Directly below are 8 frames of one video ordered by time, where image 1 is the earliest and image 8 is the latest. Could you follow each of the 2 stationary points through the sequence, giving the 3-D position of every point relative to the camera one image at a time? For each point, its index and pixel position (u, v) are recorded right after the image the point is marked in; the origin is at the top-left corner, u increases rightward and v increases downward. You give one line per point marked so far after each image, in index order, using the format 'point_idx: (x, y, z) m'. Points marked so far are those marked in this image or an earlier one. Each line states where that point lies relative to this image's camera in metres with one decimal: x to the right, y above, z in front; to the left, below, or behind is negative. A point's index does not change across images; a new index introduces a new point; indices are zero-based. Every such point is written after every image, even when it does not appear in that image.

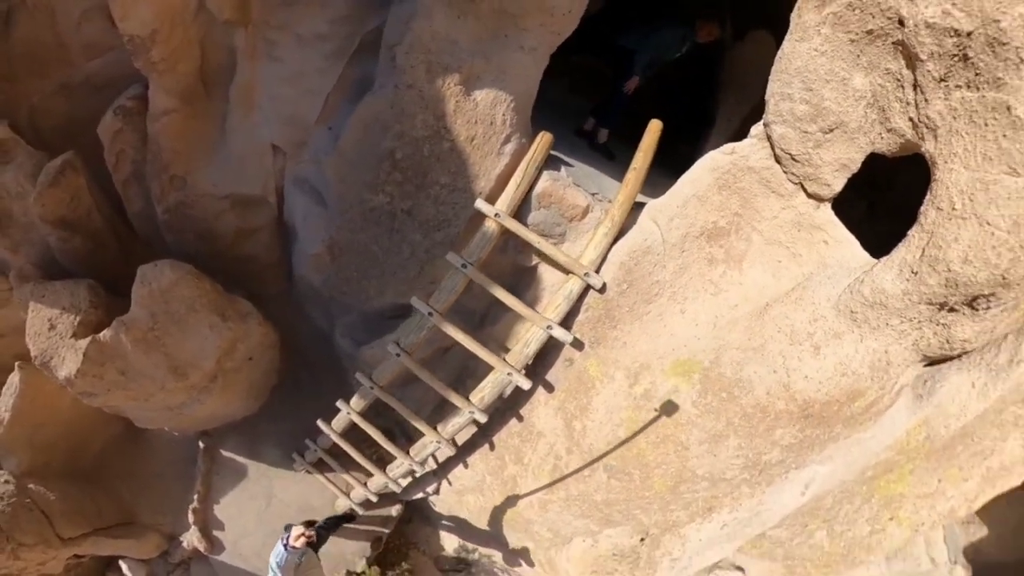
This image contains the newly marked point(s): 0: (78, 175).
0: (-1.8, +0.4, +2.0) m
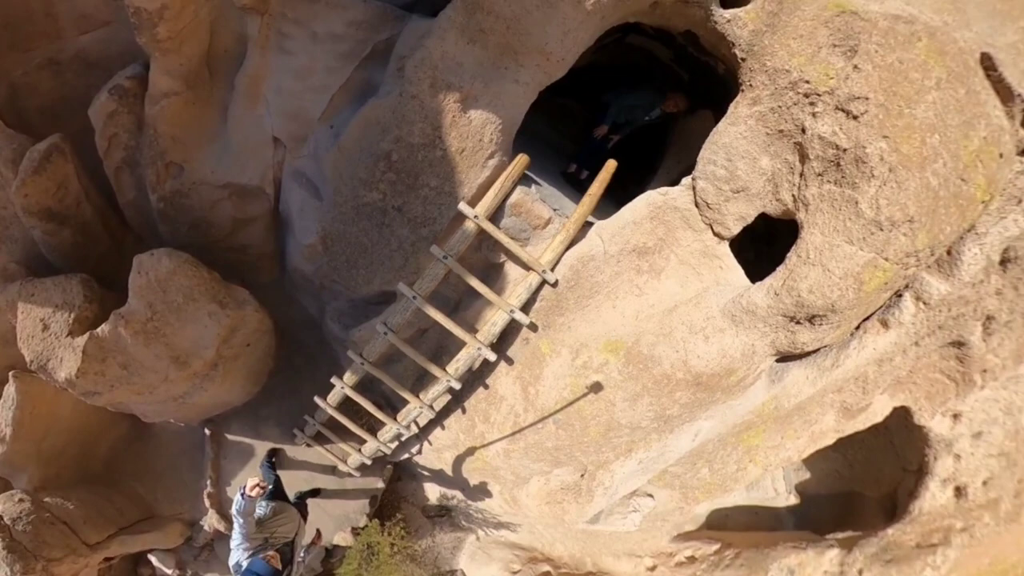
0: (-1.8, +0.5, +1.9) m
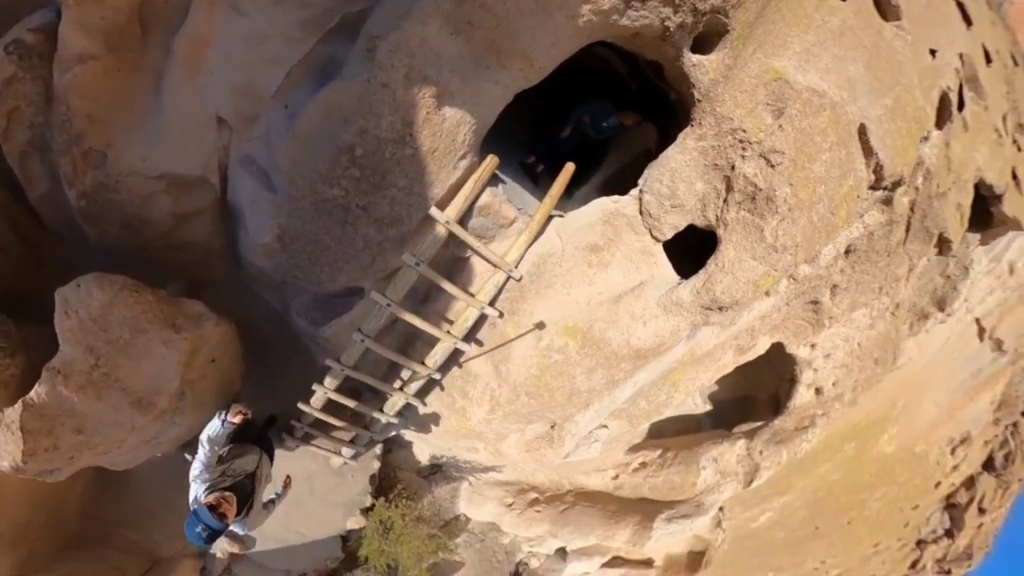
0: (-1.6, +0.4, +1.3) m
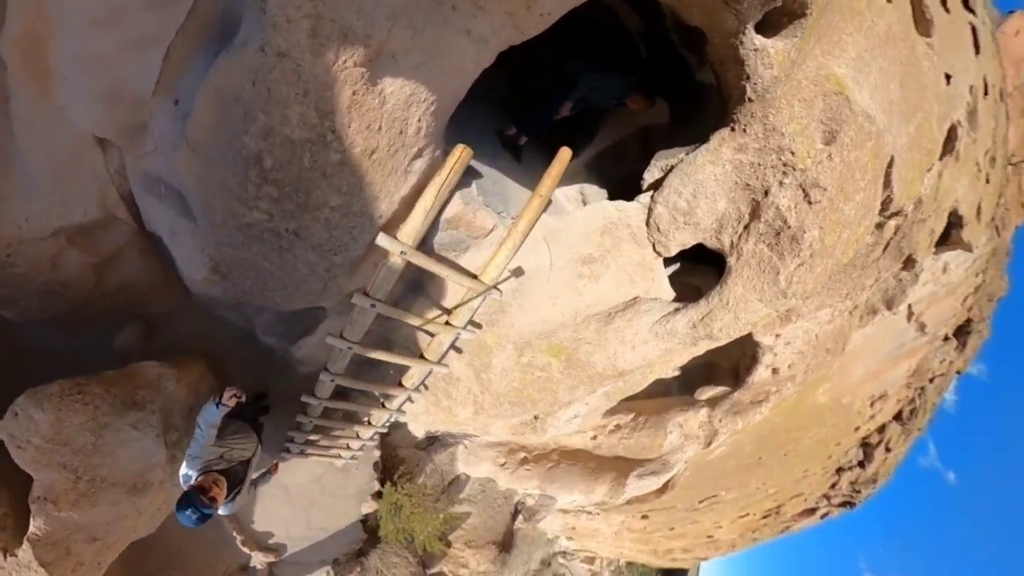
0: (-1.6, -0.1, +1.1) m
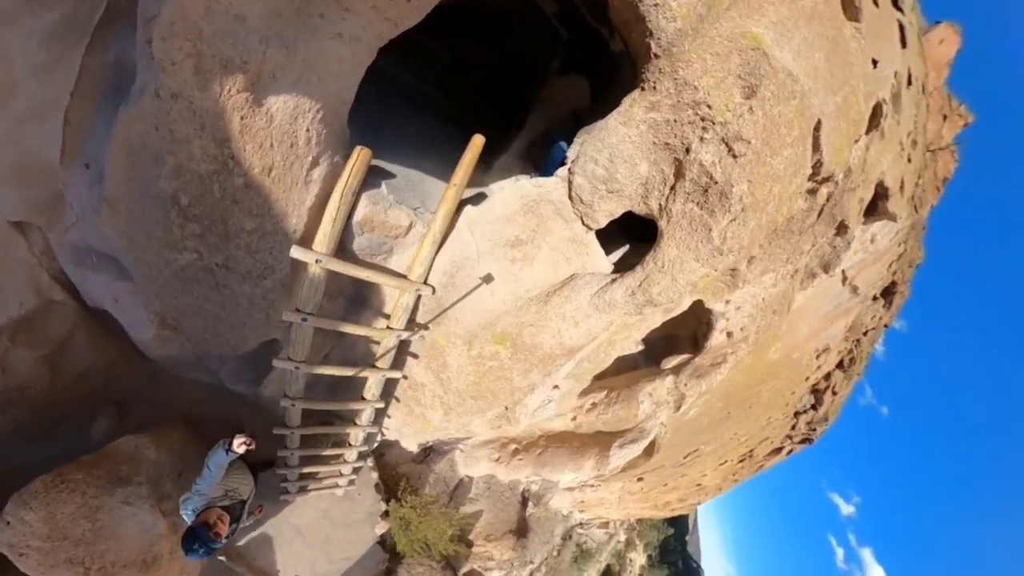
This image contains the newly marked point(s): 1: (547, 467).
0: (-1.6, -0.6, +1.1) m
1: (+0.2, -1.2, +3.0) m
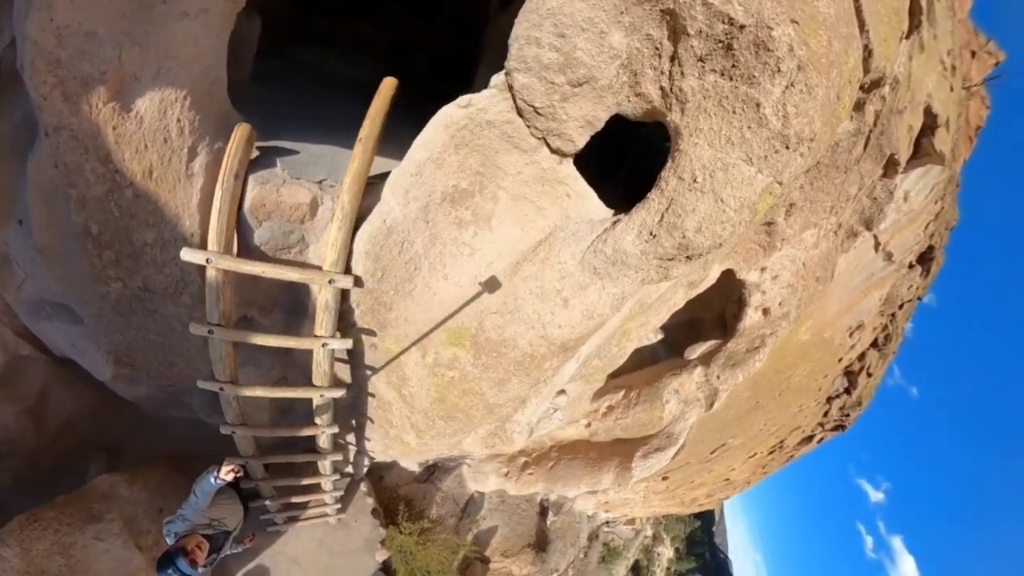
0: (-1.8, -0.7, +1.0) m
1: (+0.3, -1.1, +2.8) m
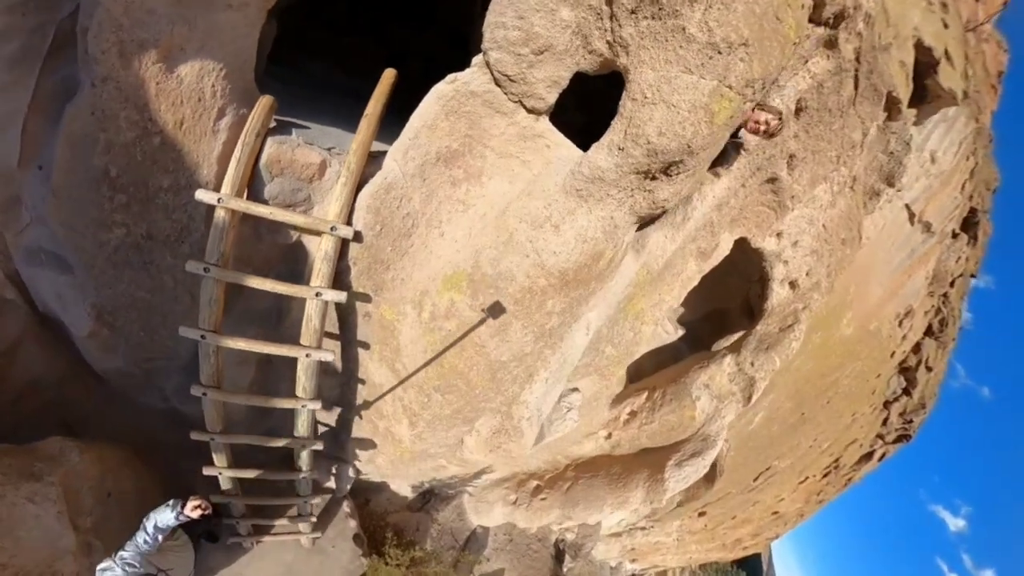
0: (-1.7, -0.3, +0.8) m
1: (+0.3, -1.1, +2.4) m
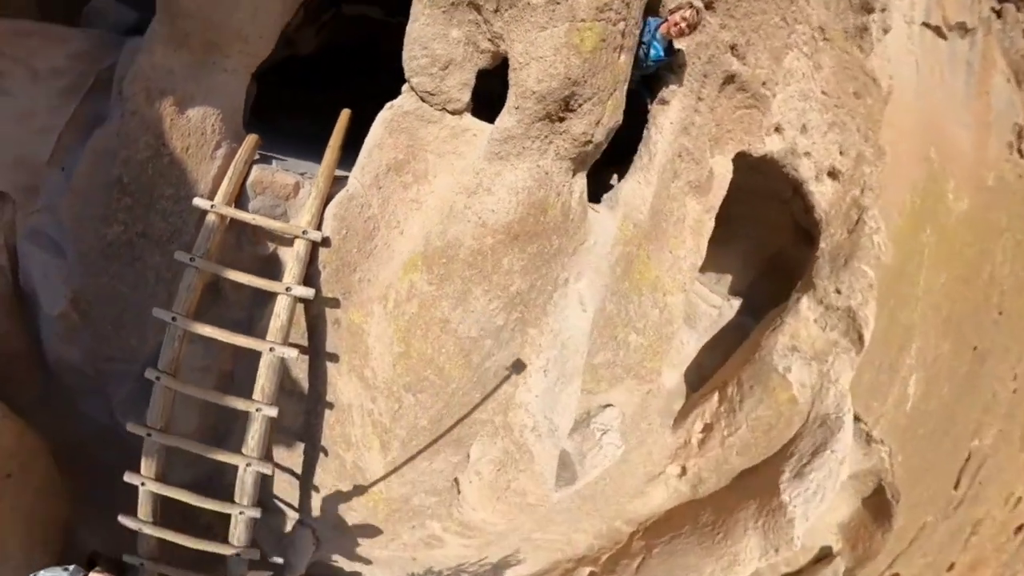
0: (-2.0, -0.1, +0.8) m
1: (+0.5, -1.0, +1.5) m
